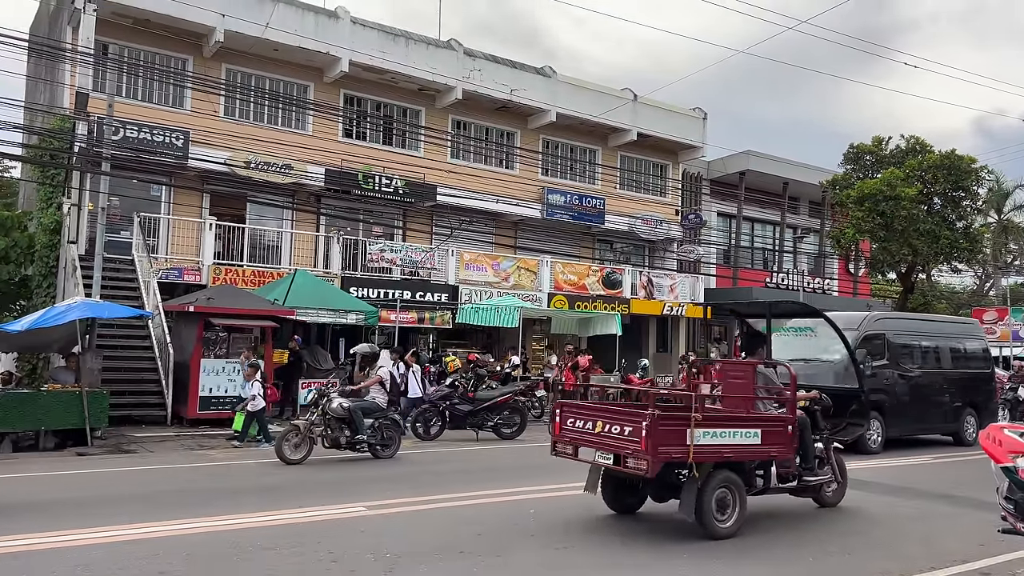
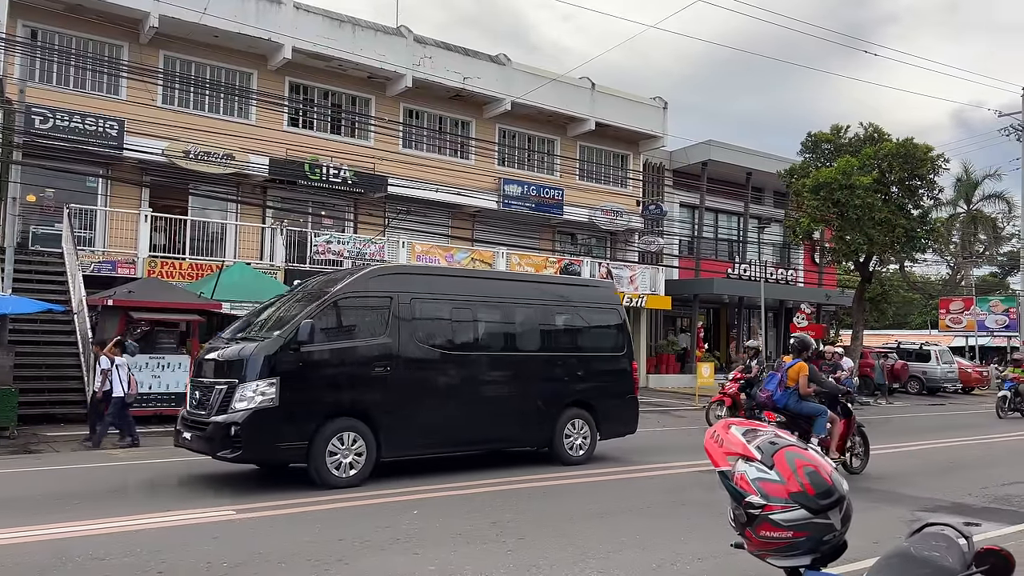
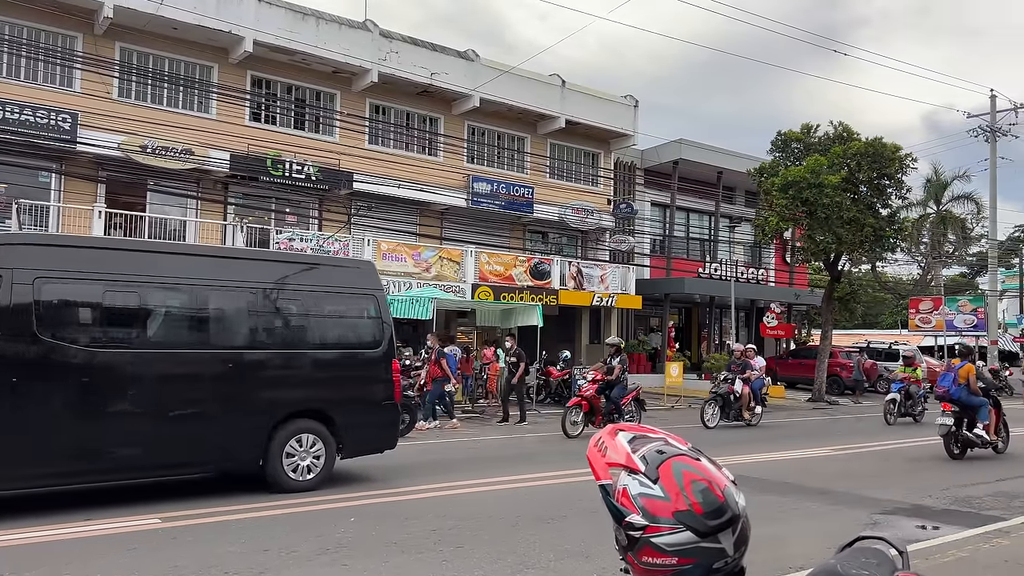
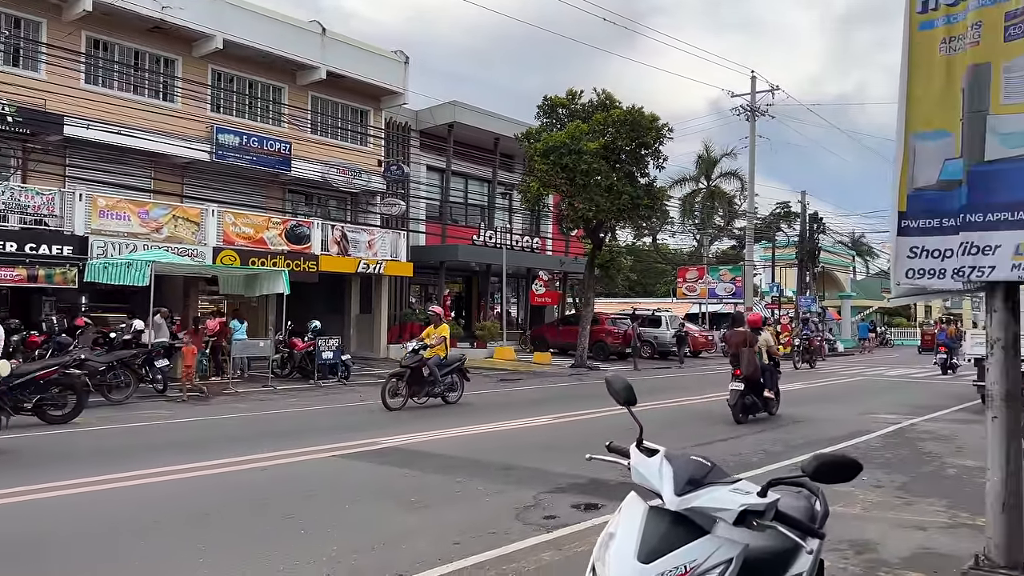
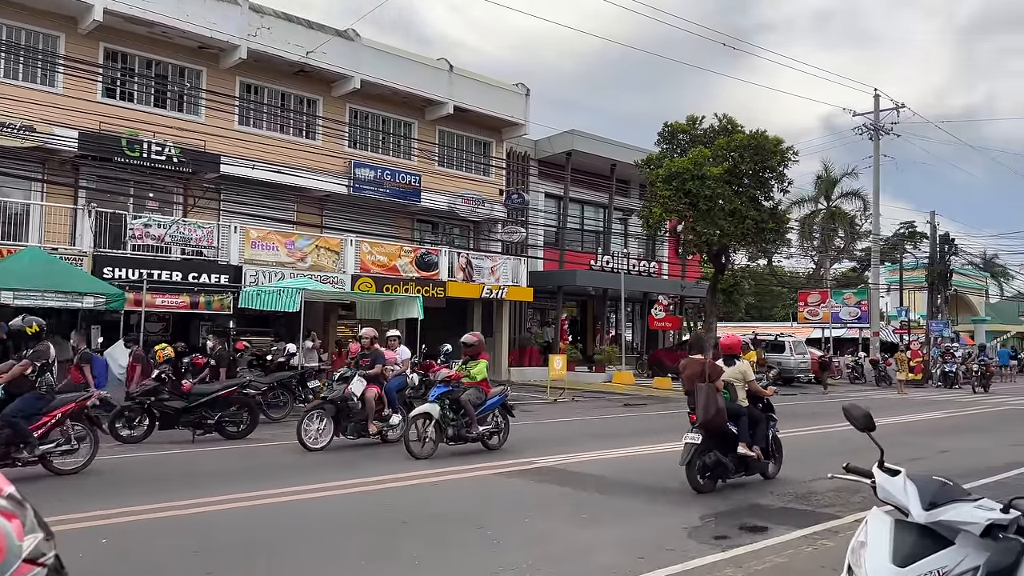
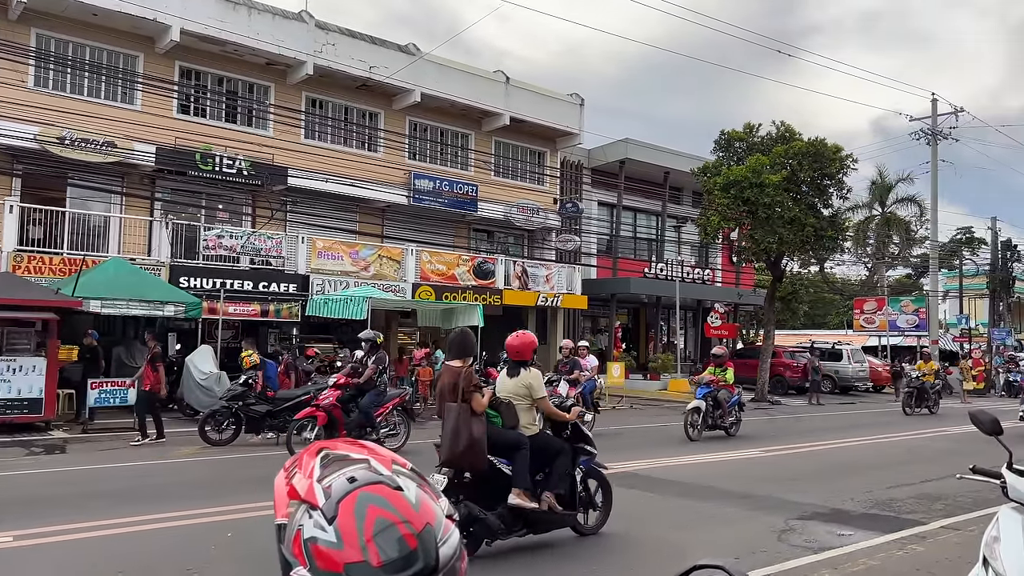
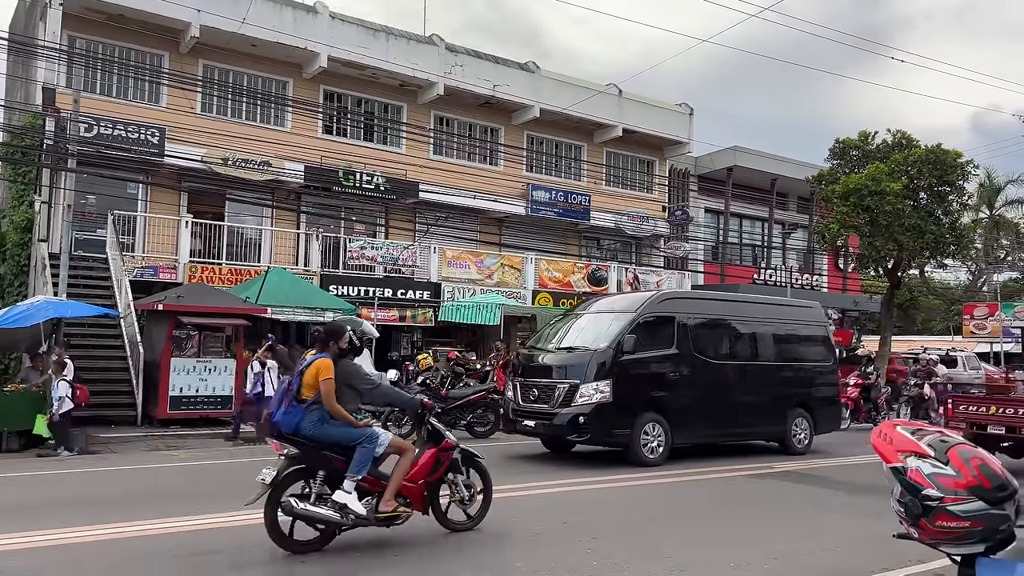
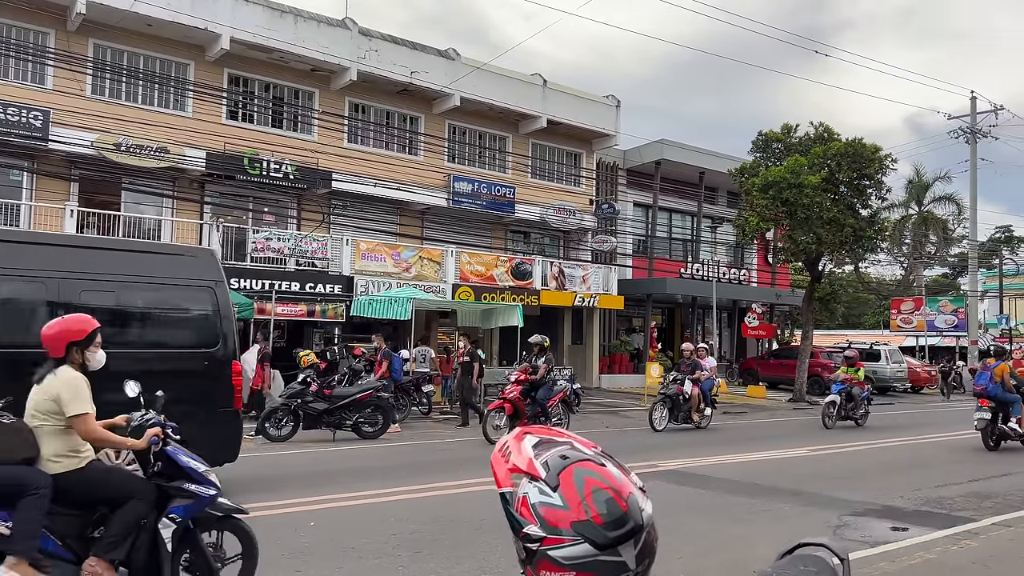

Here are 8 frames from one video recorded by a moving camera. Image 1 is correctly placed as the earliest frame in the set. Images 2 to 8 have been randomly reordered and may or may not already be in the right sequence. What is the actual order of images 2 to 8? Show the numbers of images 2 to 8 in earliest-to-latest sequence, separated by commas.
7, 2, 3, 8, 6, 5, 4
